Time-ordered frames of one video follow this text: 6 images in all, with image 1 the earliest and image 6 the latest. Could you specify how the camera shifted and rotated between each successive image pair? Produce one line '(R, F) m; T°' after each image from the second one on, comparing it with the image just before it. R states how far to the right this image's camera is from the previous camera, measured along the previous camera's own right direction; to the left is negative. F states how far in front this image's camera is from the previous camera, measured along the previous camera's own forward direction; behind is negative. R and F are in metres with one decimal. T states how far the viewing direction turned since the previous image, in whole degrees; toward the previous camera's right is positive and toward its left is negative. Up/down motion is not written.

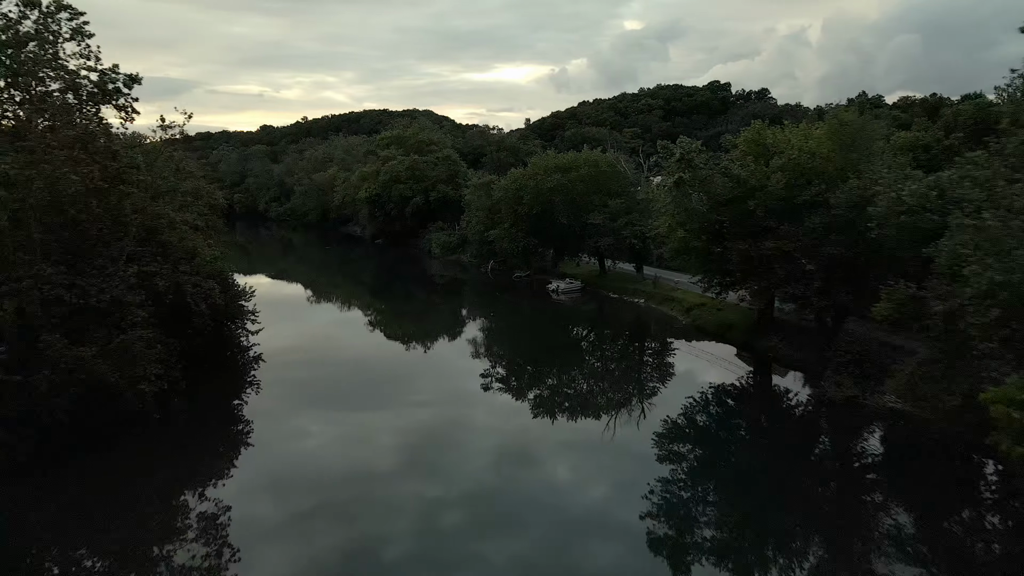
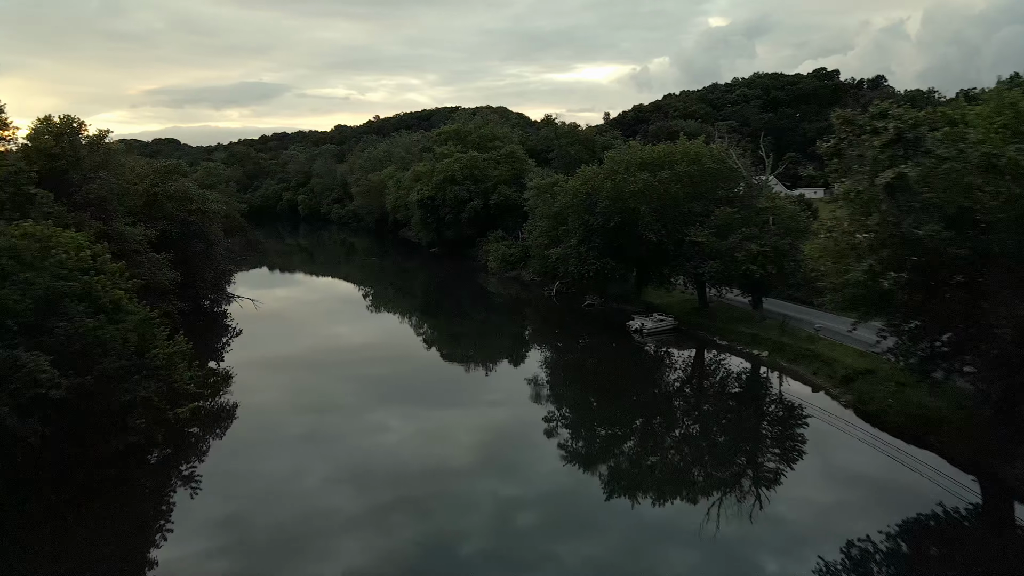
(+0.3, +7.7) m; -6°
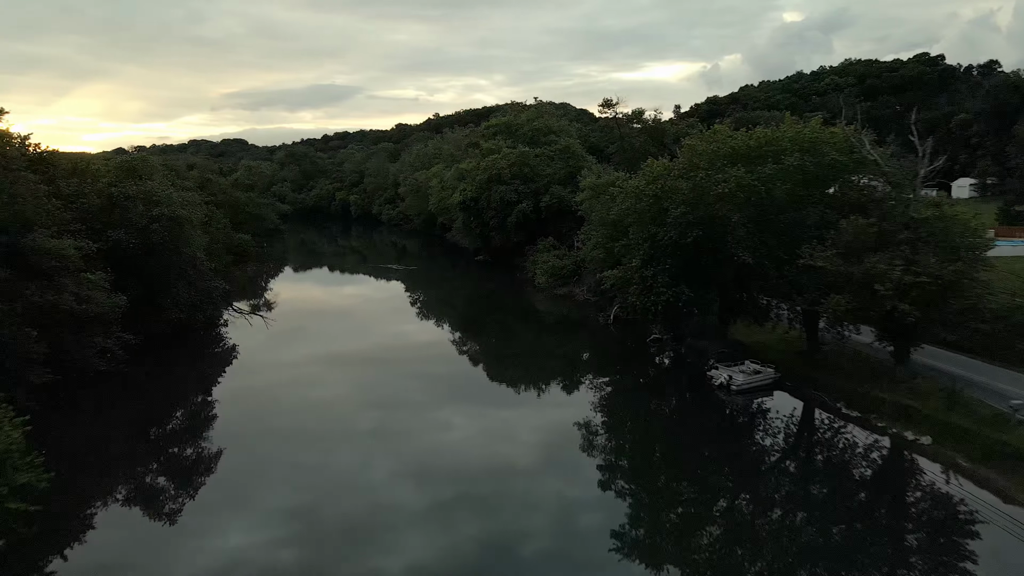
(+0.6, +6.0) m; -5°
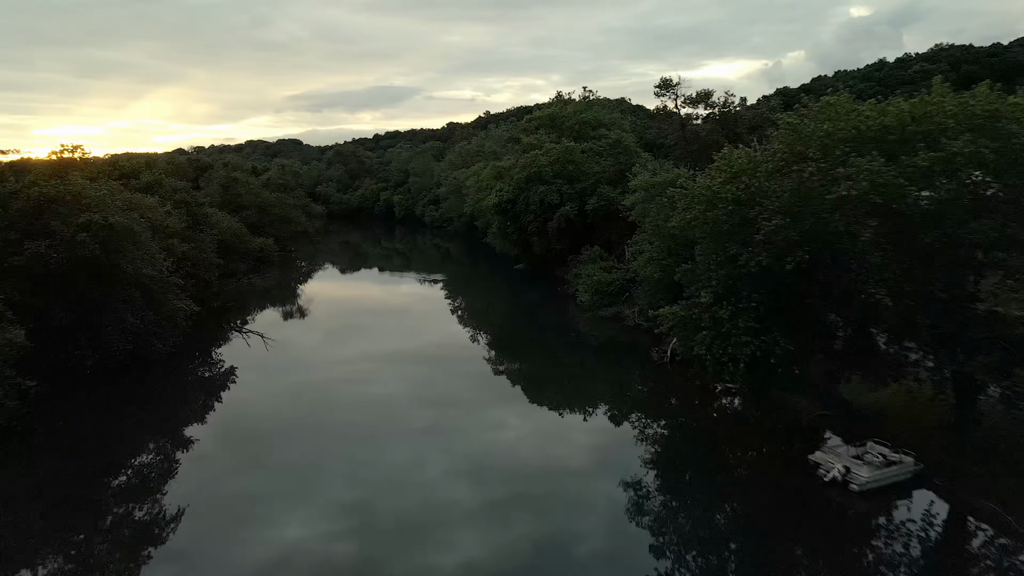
(+0.6, +5.0) m; -4°
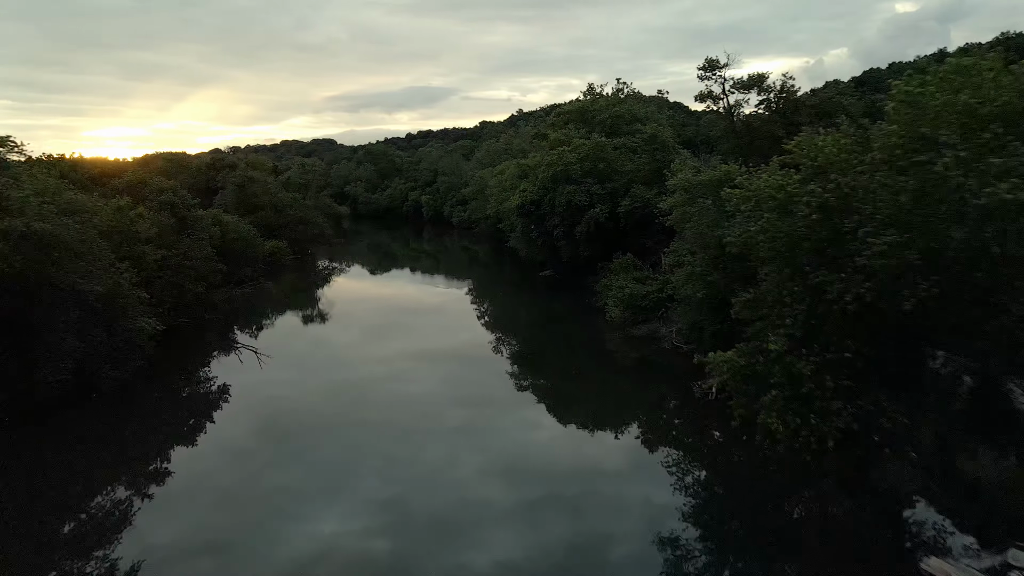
(+0.5, +3.2) m; -3°
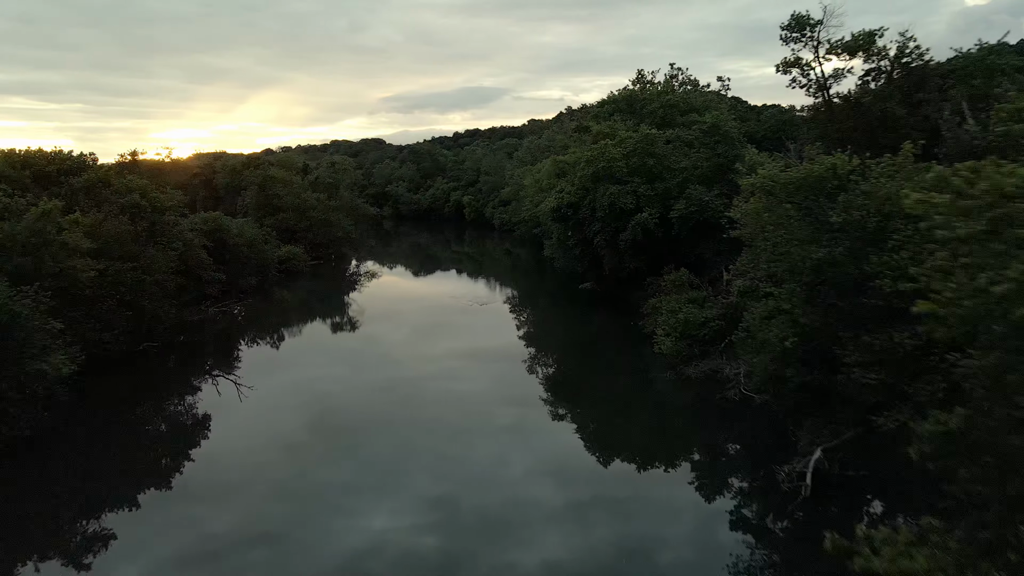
(+0.6, +4.6) m; -4°
